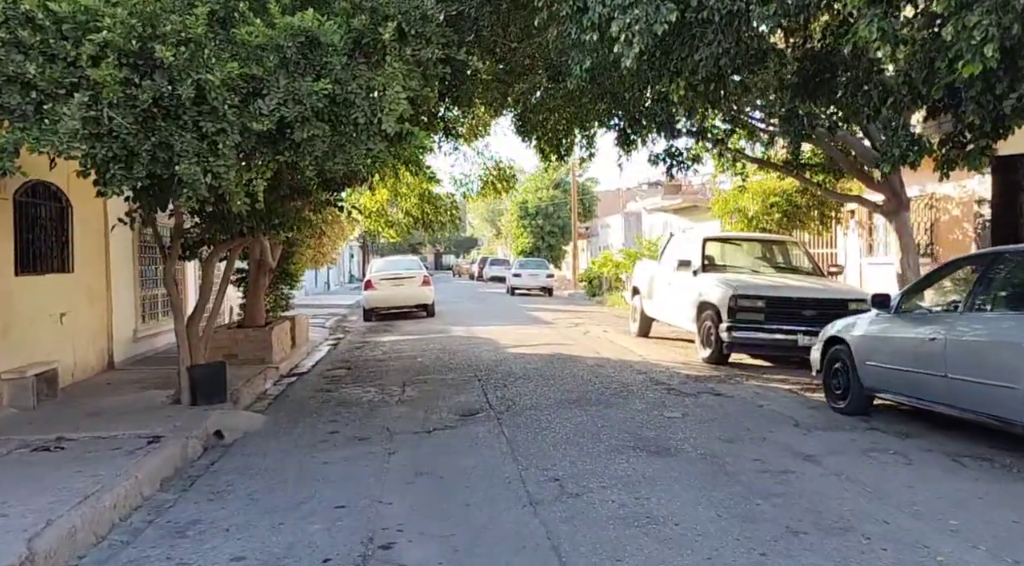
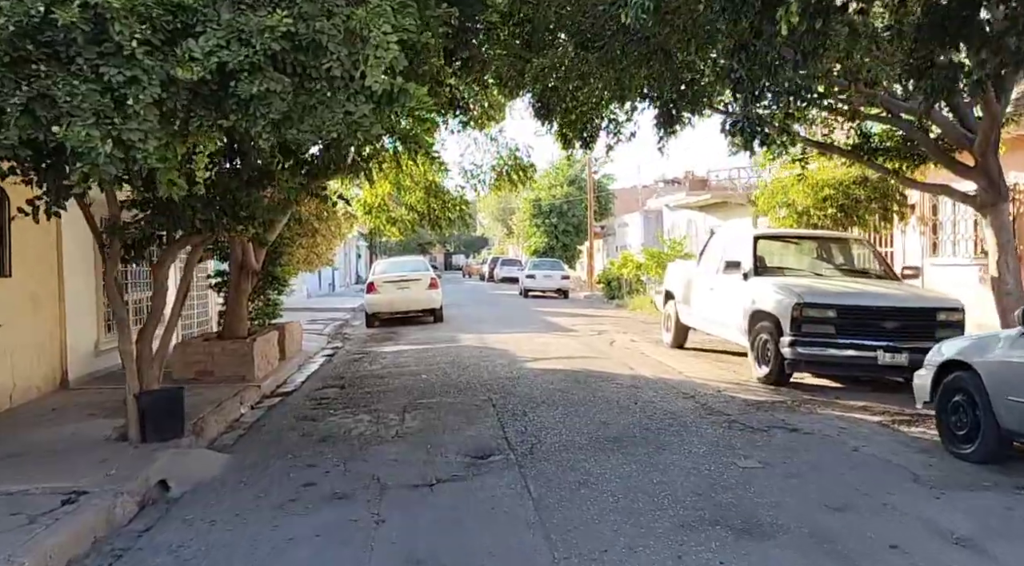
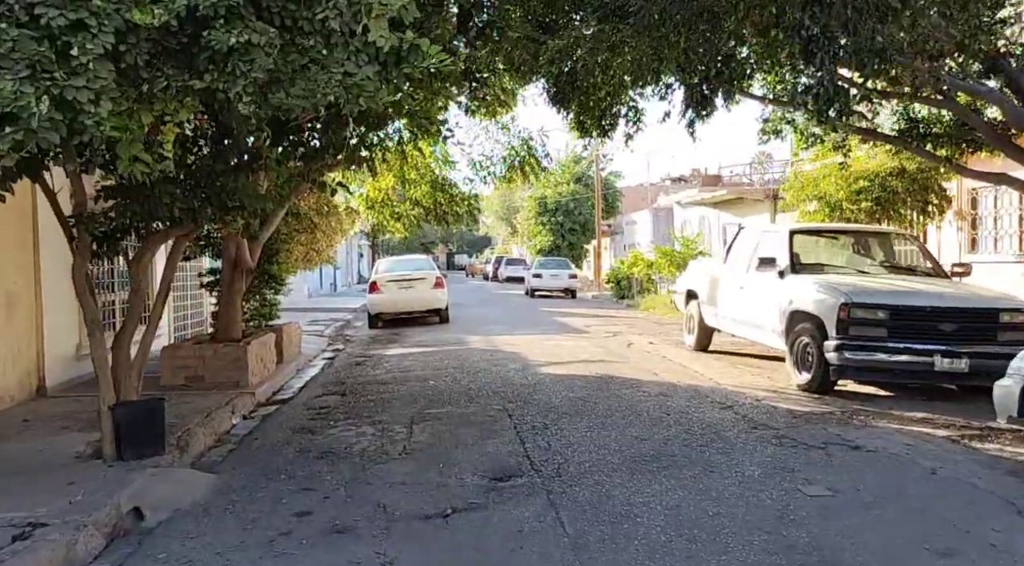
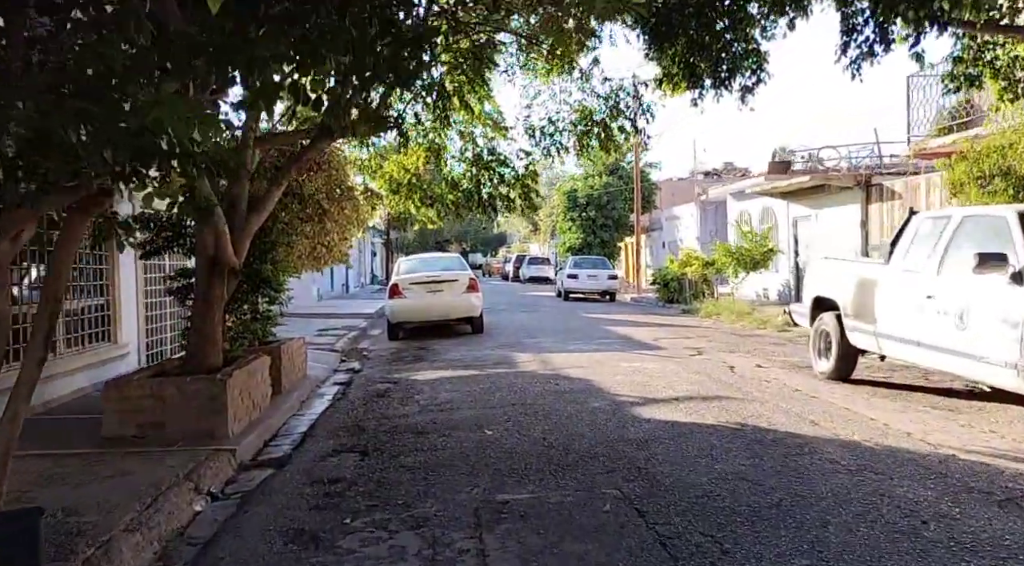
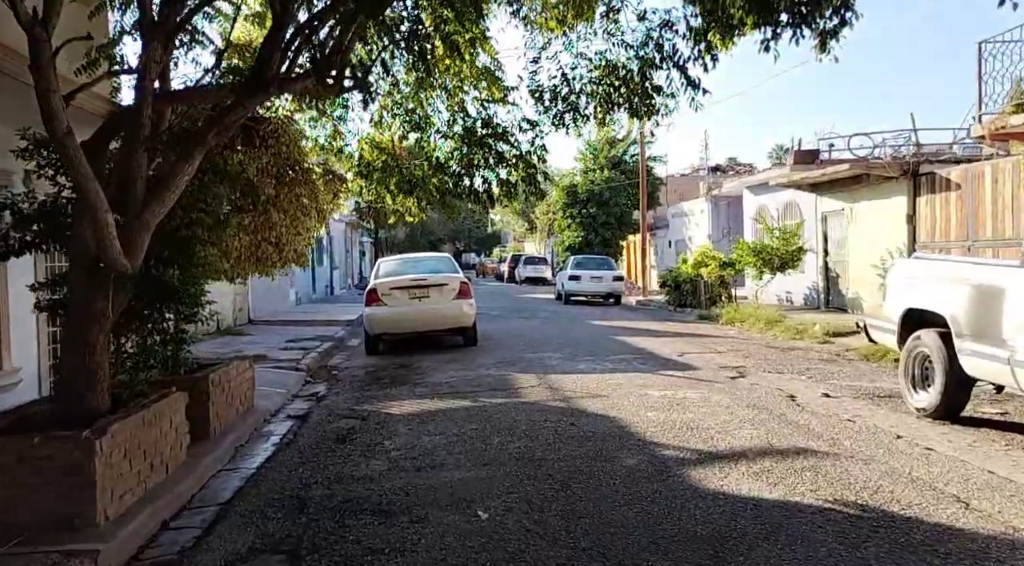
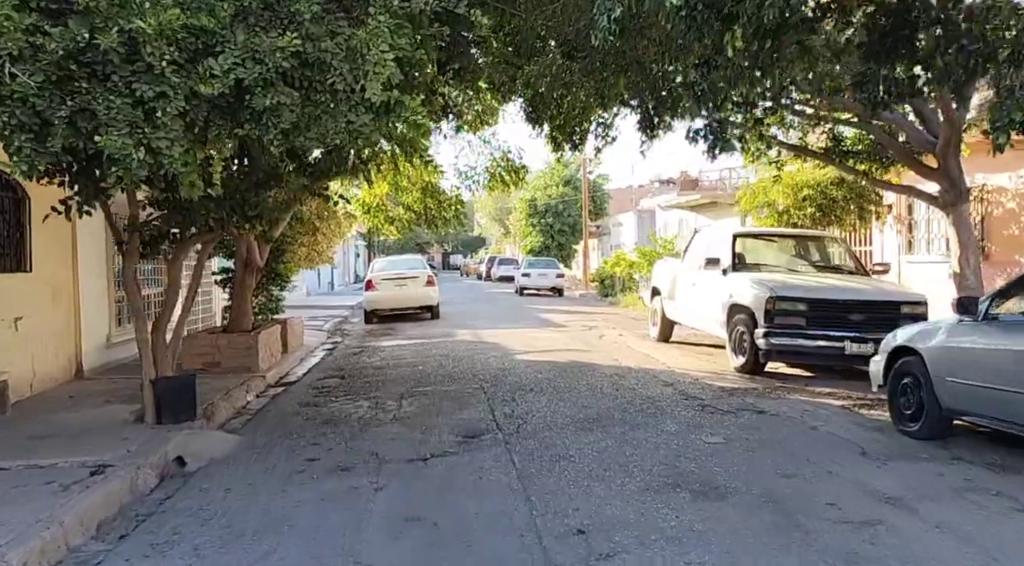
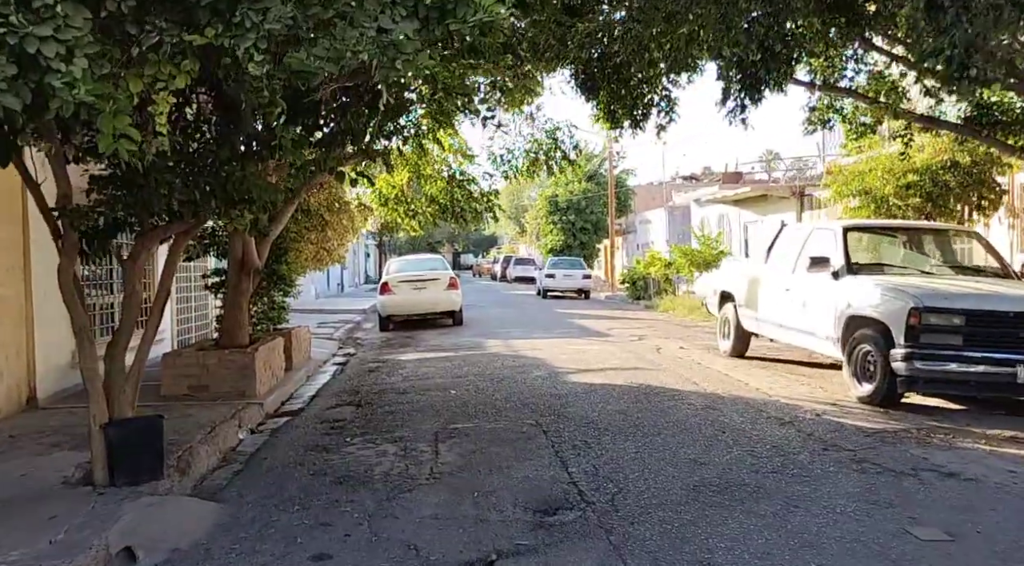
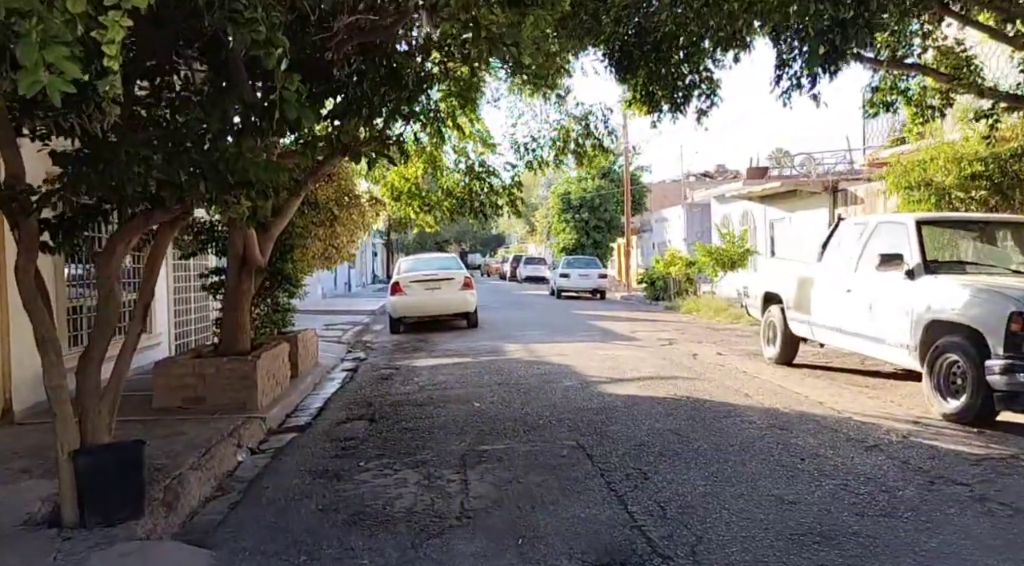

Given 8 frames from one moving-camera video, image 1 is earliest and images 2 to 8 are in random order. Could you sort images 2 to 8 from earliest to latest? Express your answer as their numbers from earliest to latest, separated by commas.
6, 2, 3, 7, 8, 4, 5
